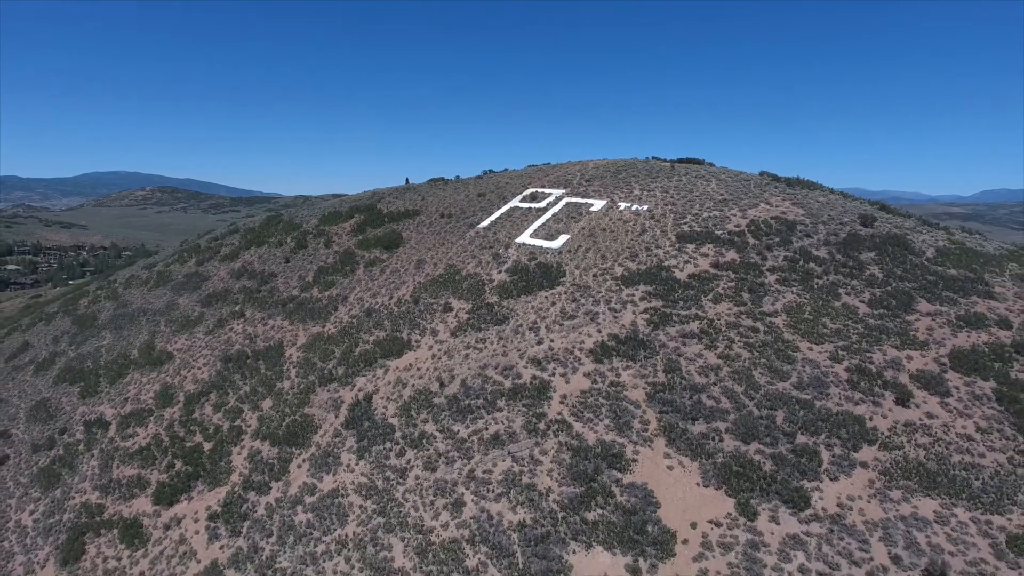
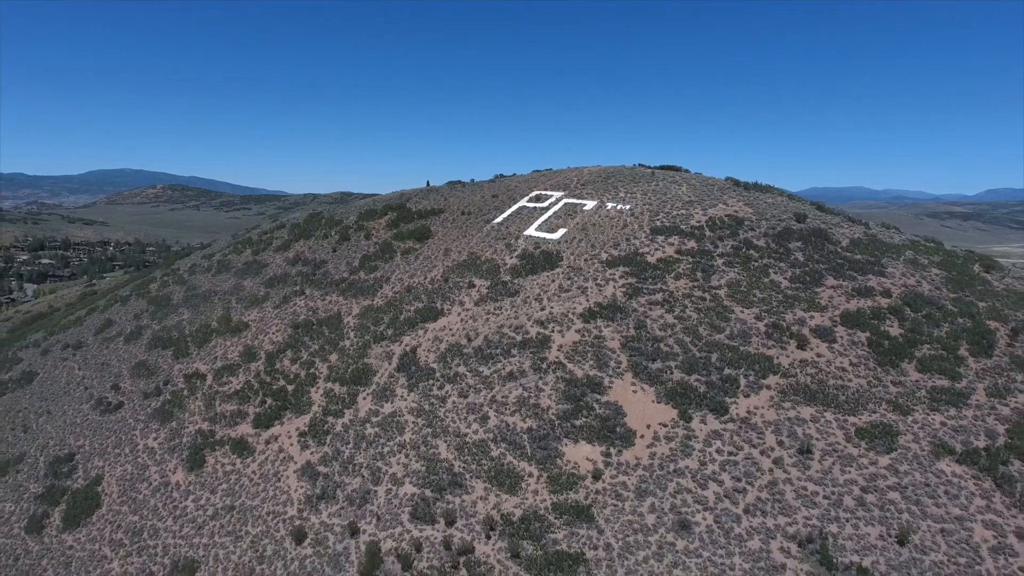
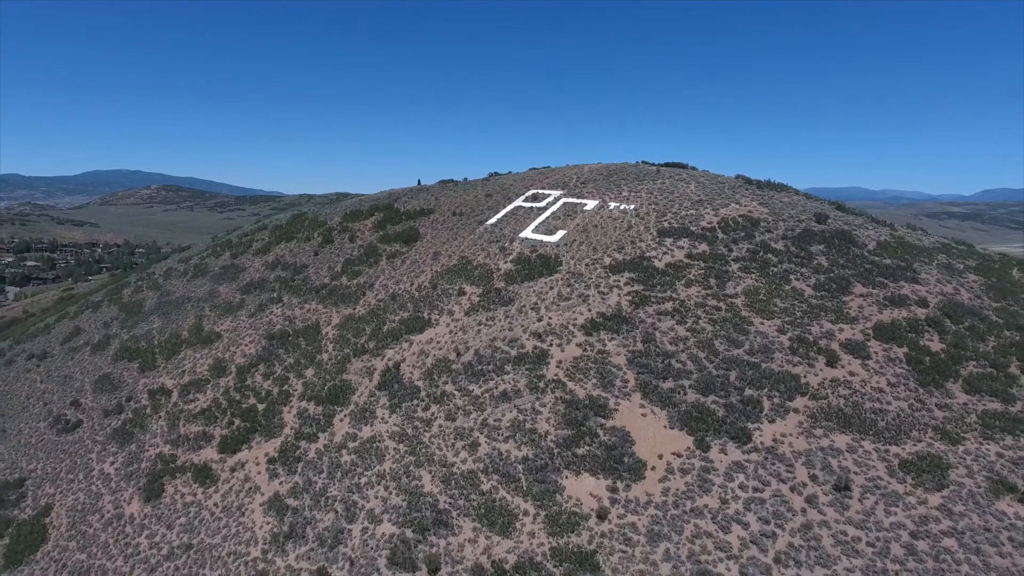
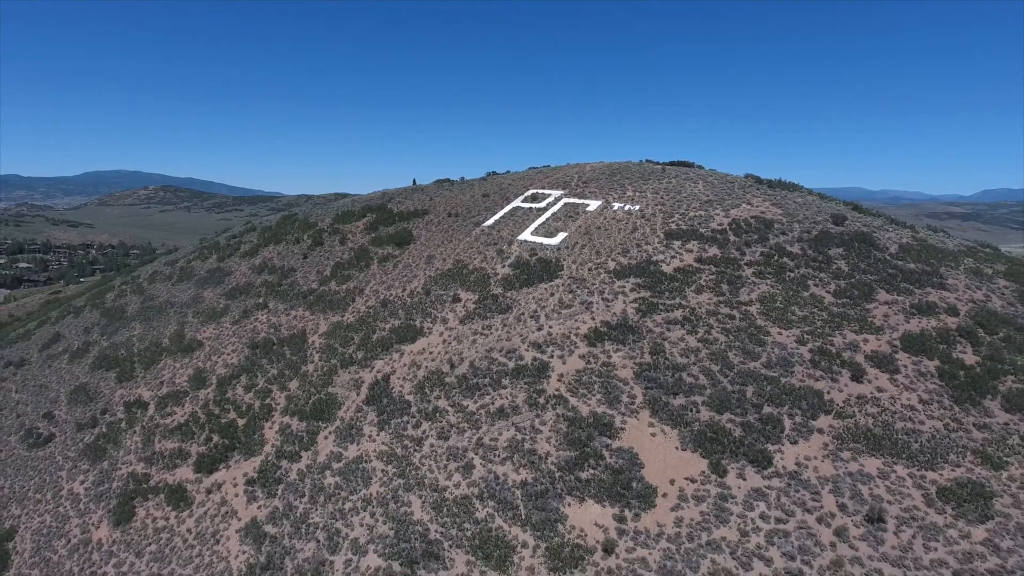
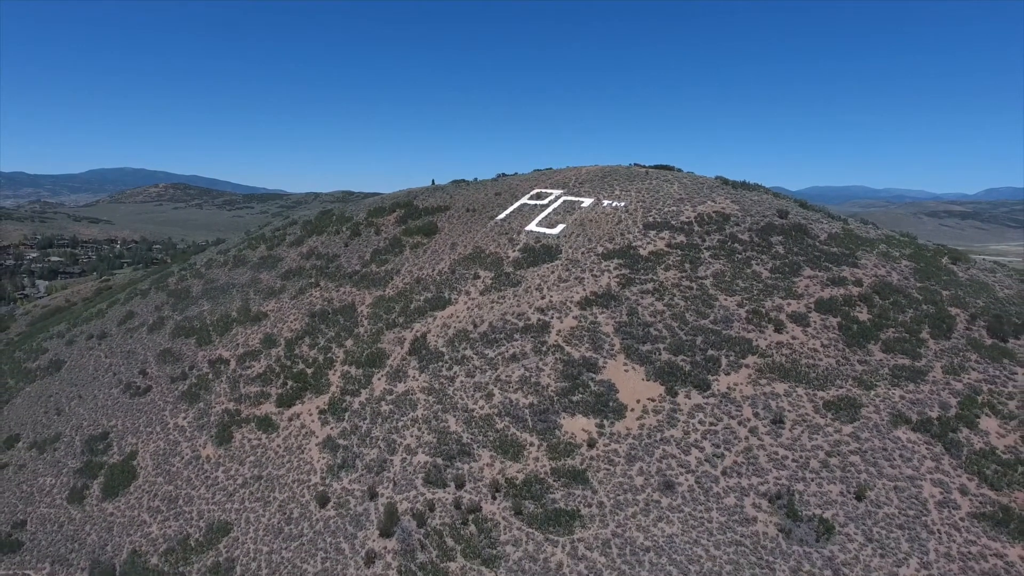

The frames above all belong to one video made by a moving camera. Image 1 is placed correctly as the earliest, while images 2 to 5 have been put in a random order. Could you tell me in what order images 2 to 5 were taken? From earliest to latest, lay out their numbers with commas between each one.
4, 3, 2, 5
